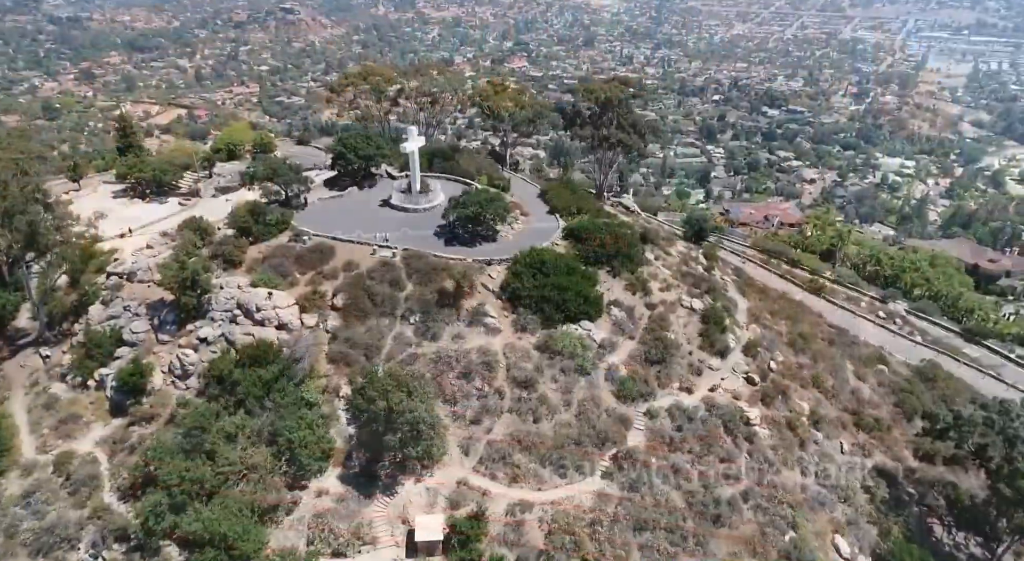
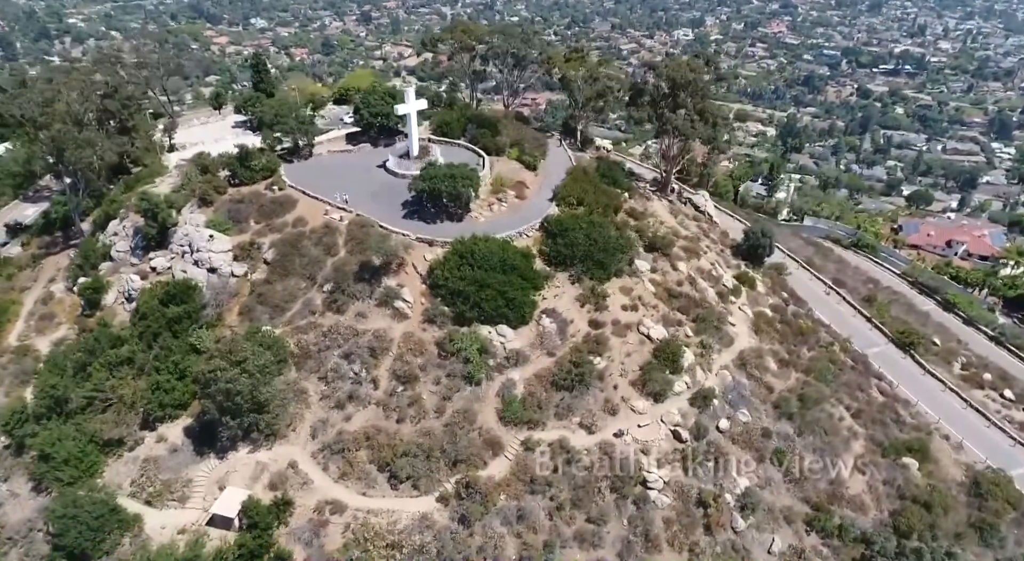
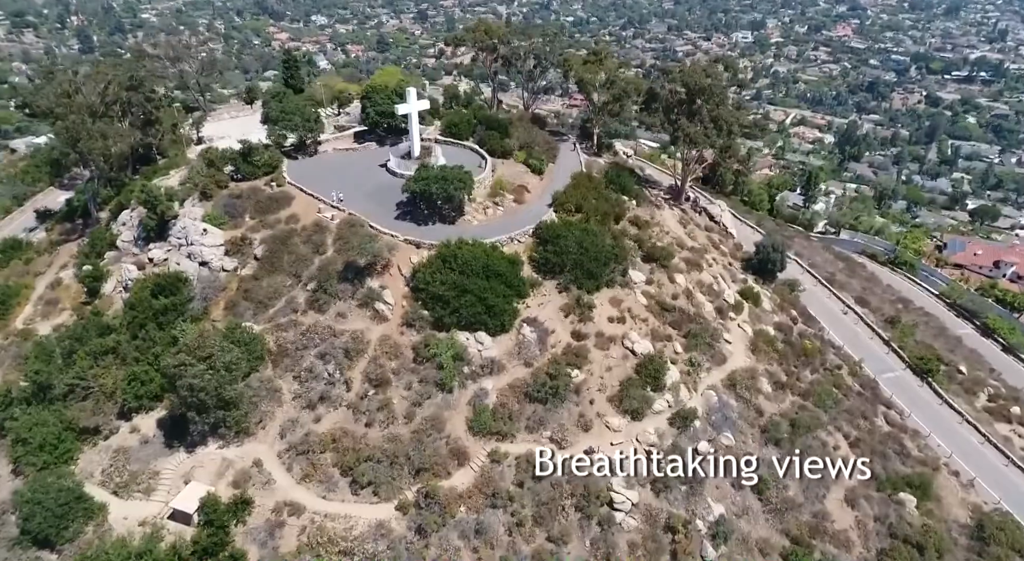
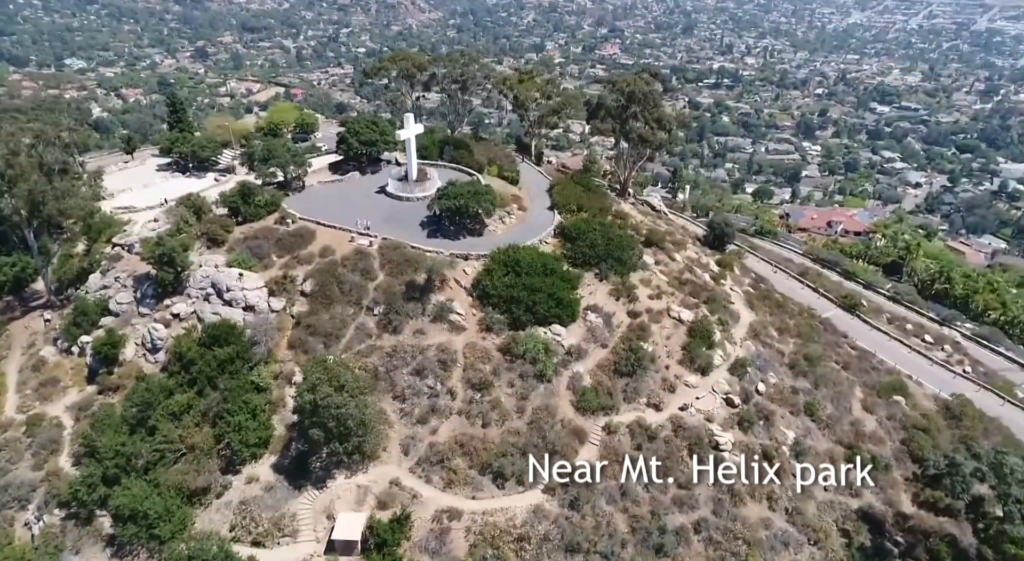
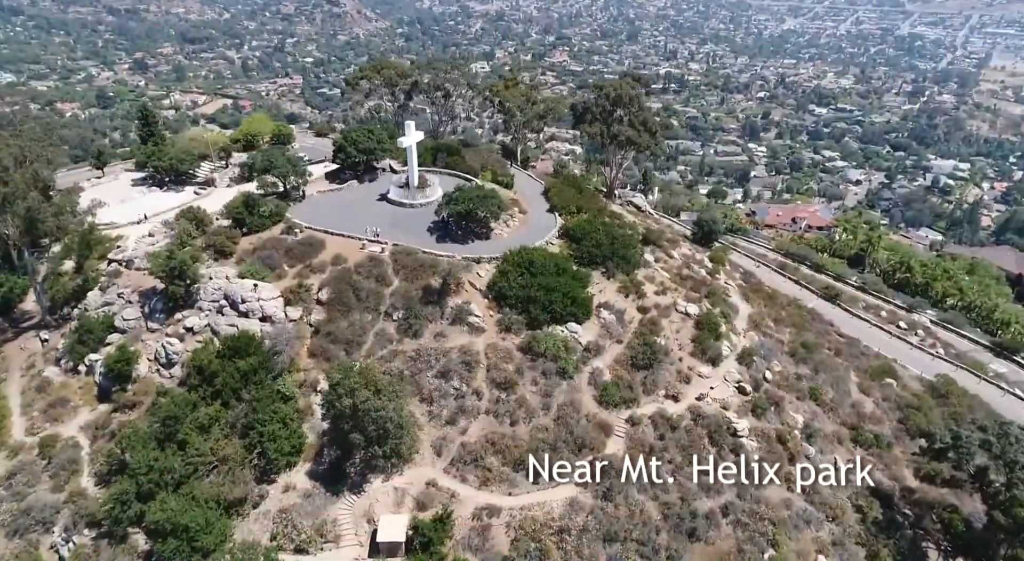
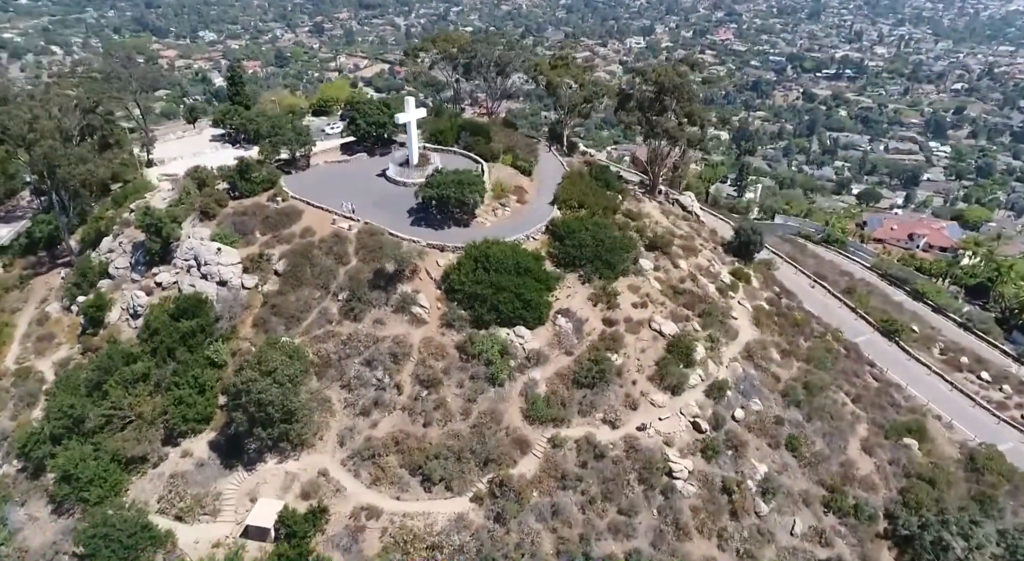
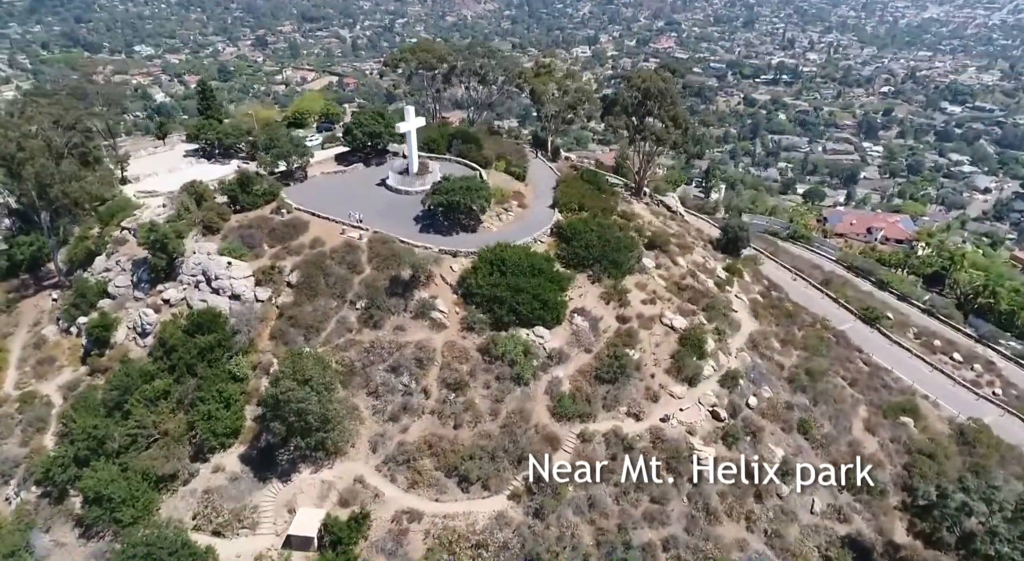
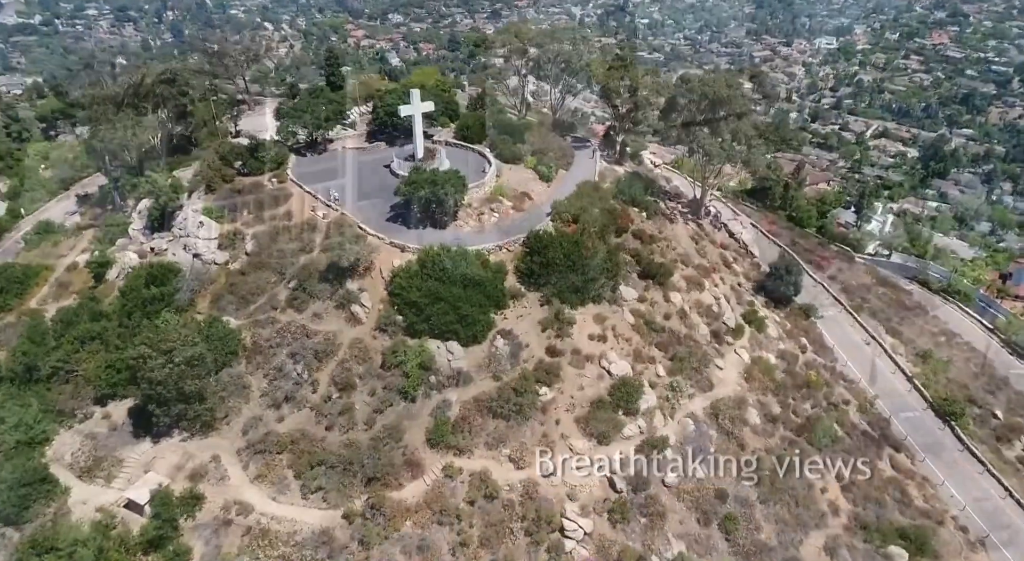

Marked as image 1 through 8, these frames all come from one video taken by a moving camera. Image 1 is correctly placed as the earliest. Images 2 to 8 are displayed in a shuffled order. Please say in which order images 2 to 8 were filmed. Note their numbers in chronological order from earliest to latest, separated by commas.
5, 4, 7, 6, 2, 3, 8
